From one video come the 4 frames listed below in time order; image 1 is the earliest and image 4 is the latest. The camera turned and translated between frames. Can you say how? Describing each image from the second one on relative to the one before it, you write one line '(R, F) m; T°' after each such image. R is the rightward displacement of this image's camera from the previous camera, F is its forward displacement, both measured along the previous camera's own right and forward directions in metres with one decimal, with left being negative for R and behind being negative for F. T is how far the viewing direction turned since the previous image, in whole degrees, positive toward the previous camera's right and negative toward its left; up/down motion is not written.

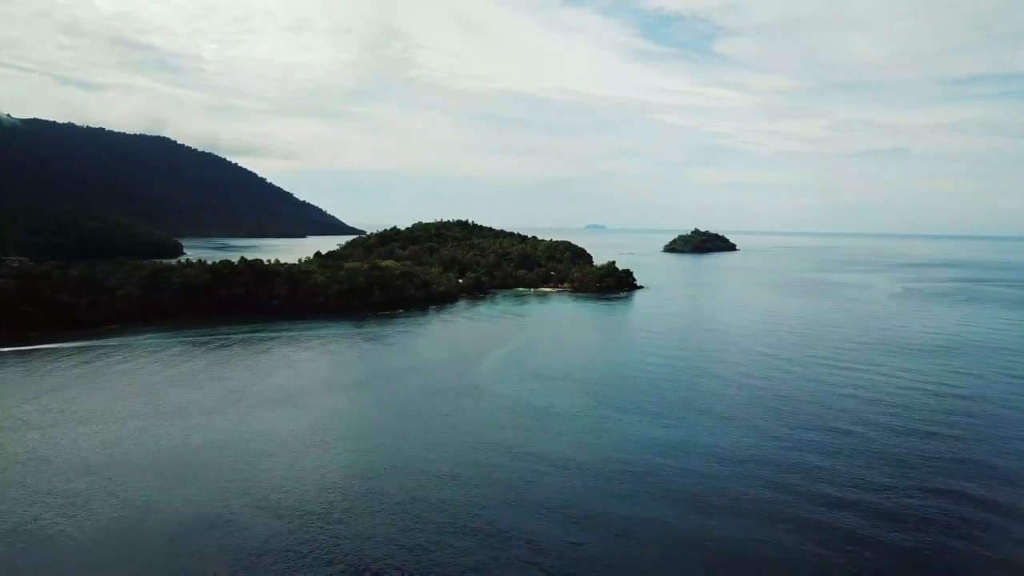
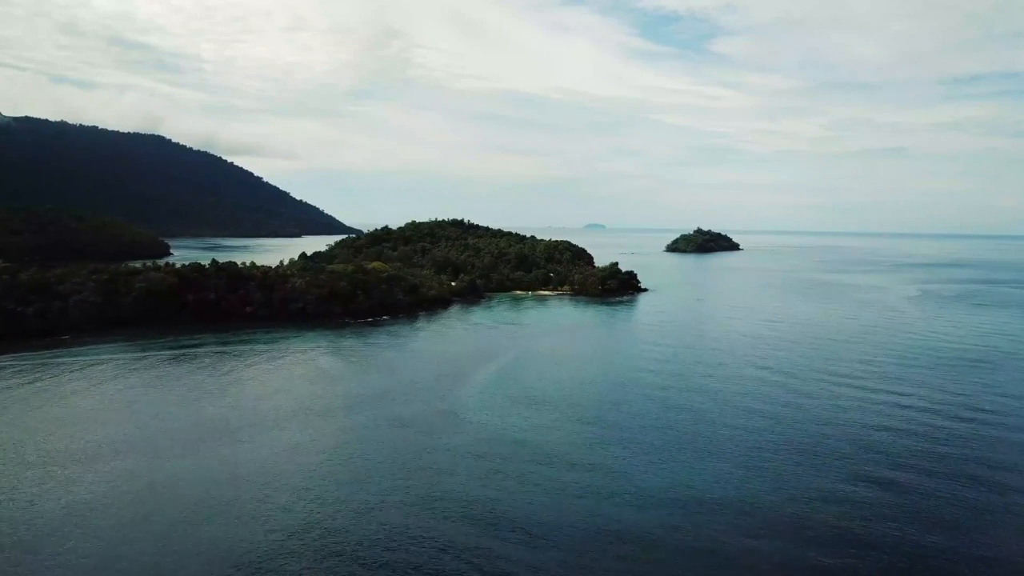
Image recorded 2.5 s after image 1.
(+0.1, +1.4) m; 0°
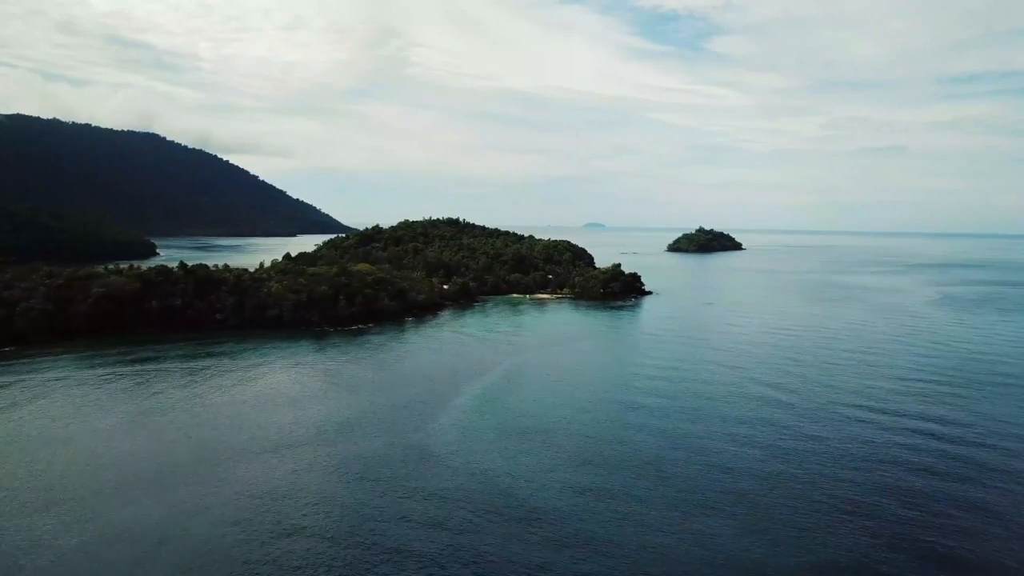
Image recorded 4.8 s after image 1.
(+0.1, +1.3) m; 0°
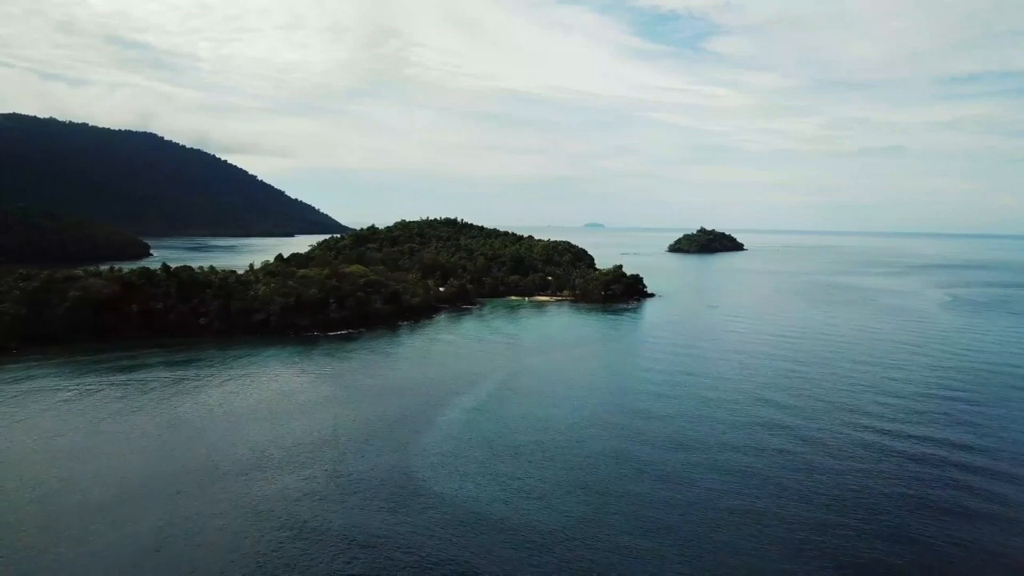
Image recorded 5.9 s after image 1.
(0.0, +0.6) m; 0°
